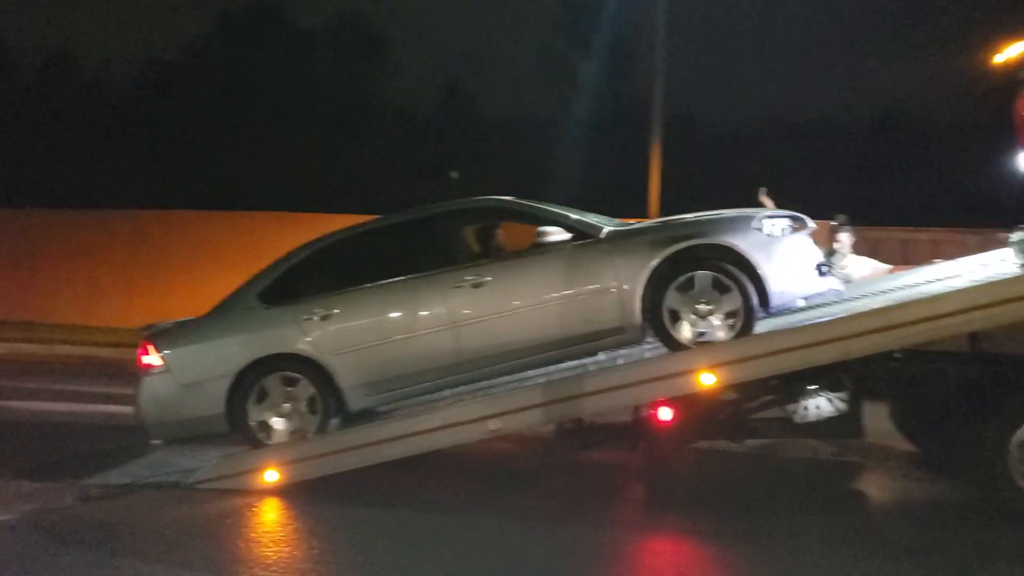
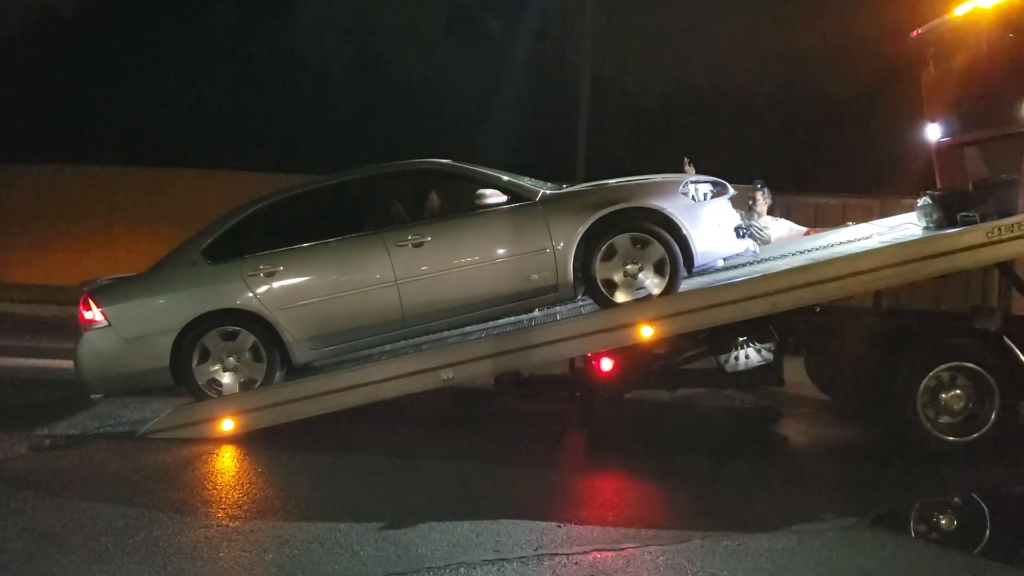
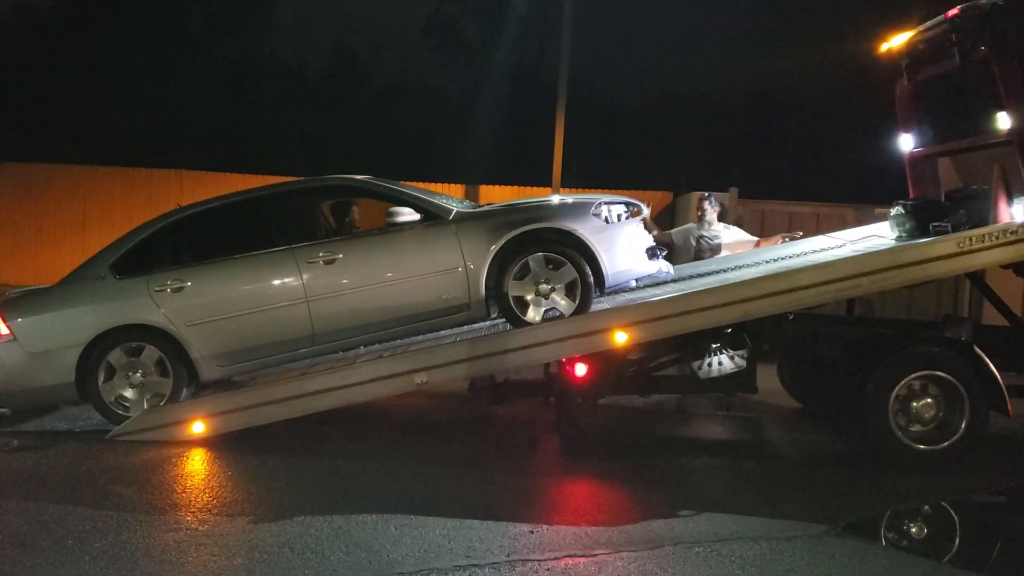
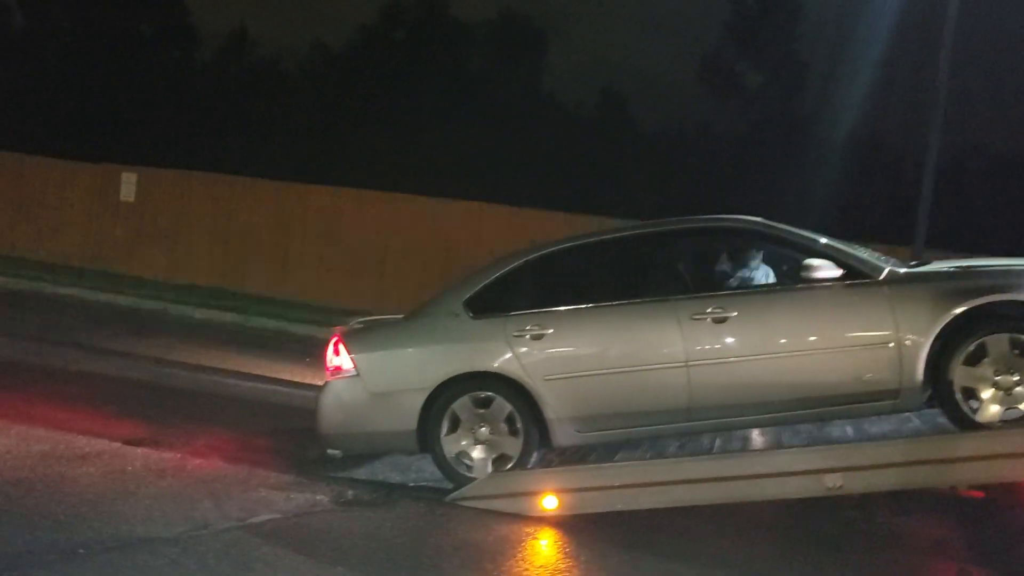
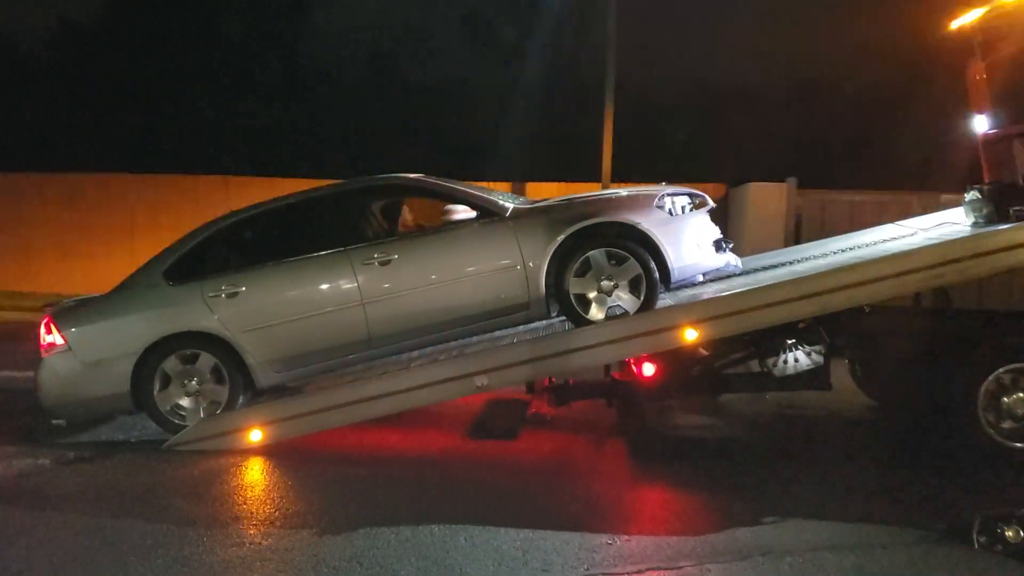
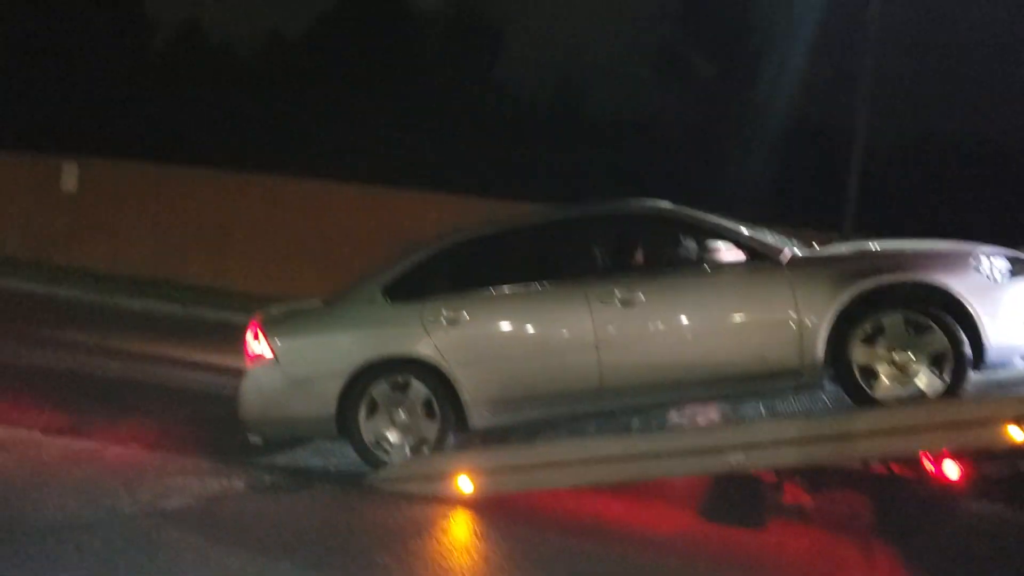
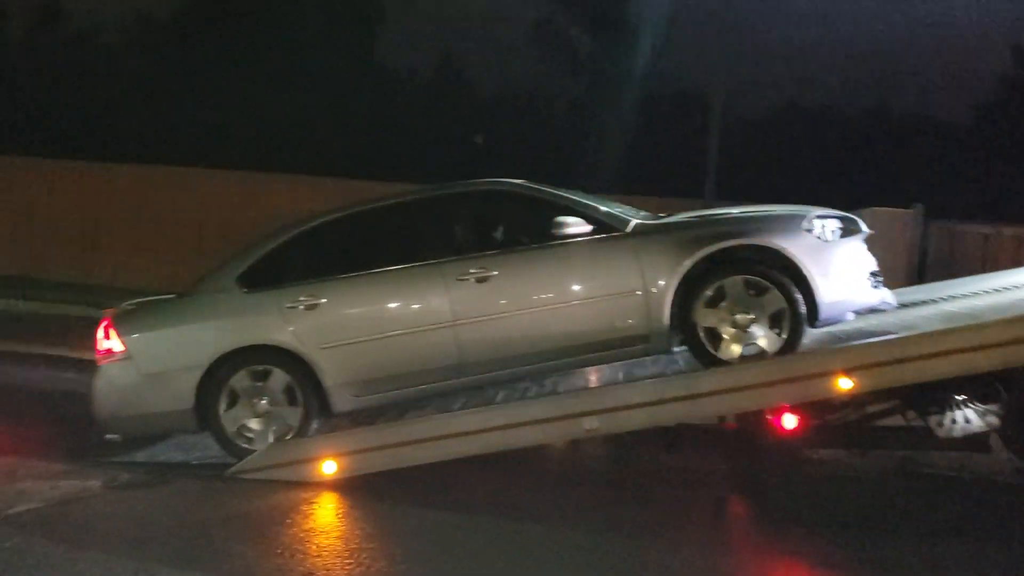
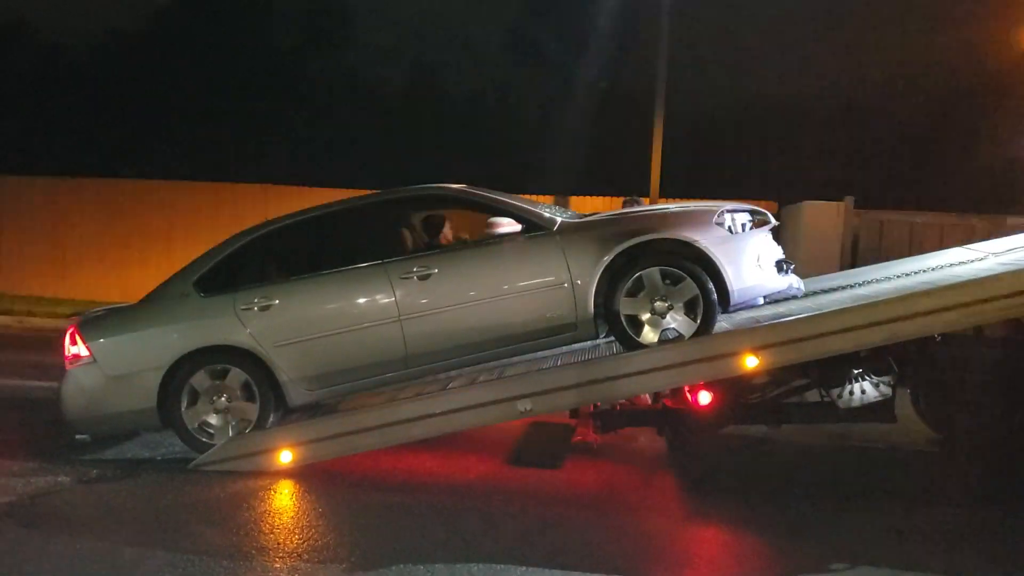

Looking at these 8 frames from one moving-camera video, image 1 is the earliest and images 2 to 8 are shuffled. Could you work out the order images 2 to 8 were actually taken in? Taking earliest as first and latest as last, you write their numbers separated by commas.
2, 3, 5, 8, 7, 6, 4
